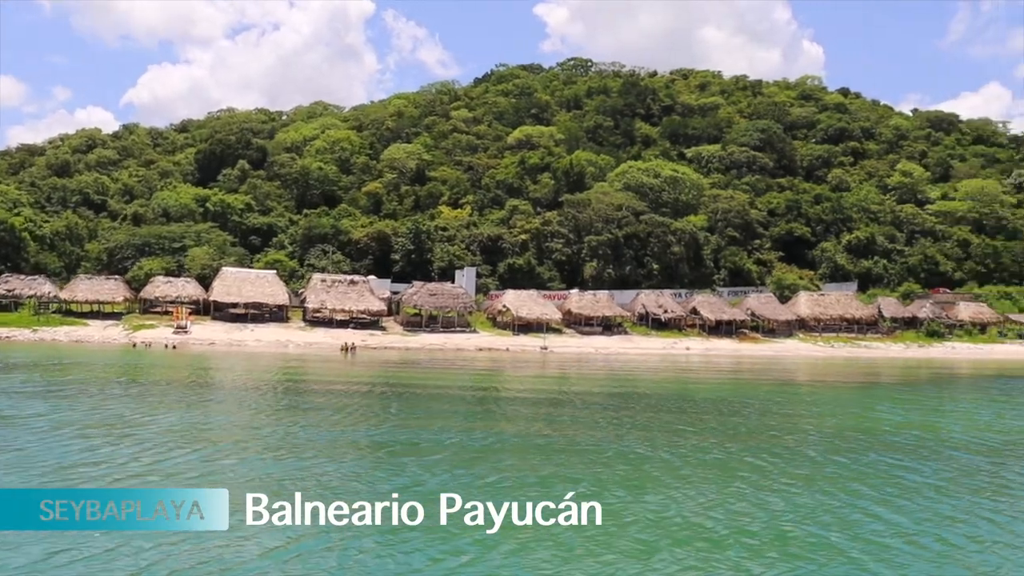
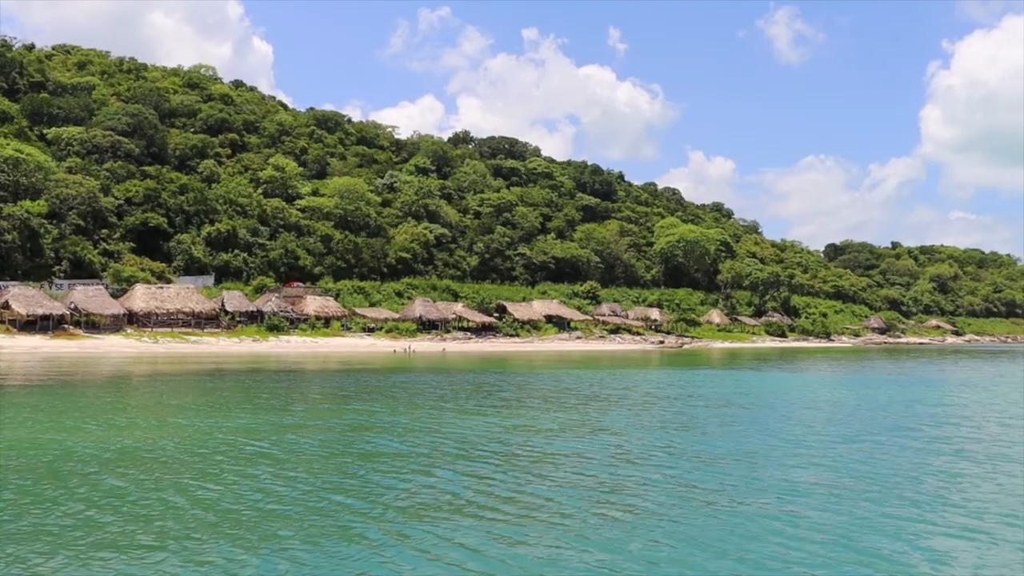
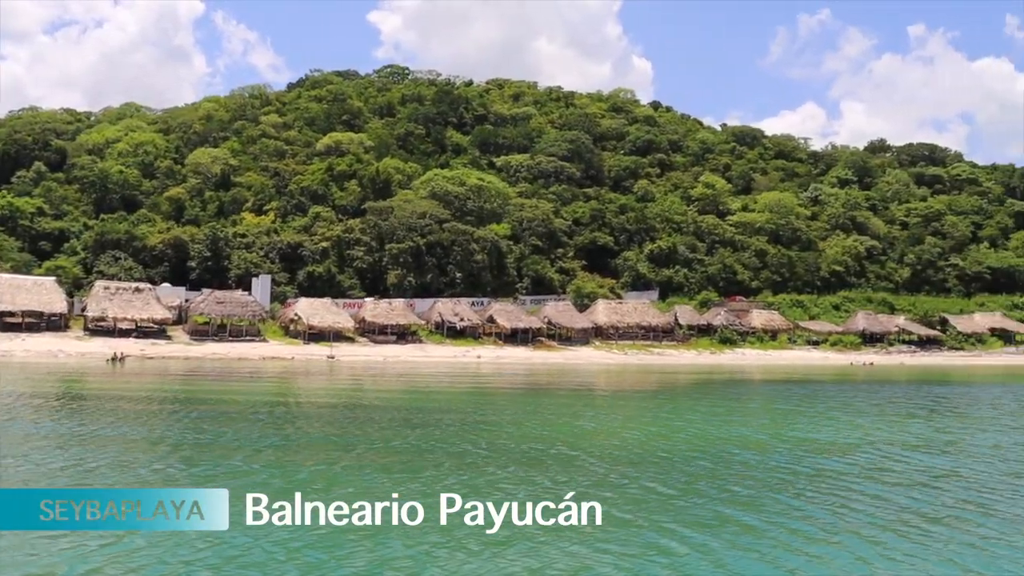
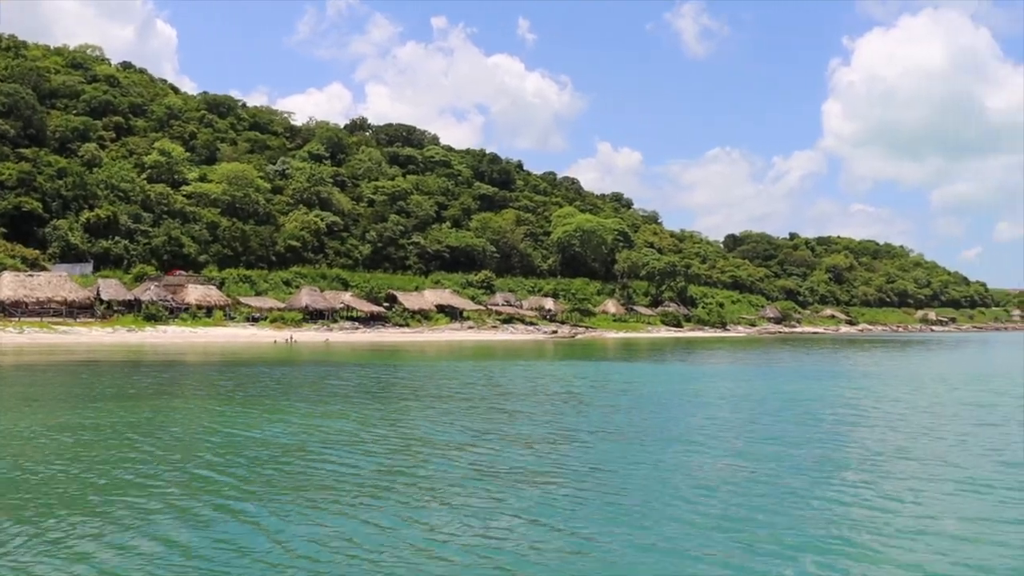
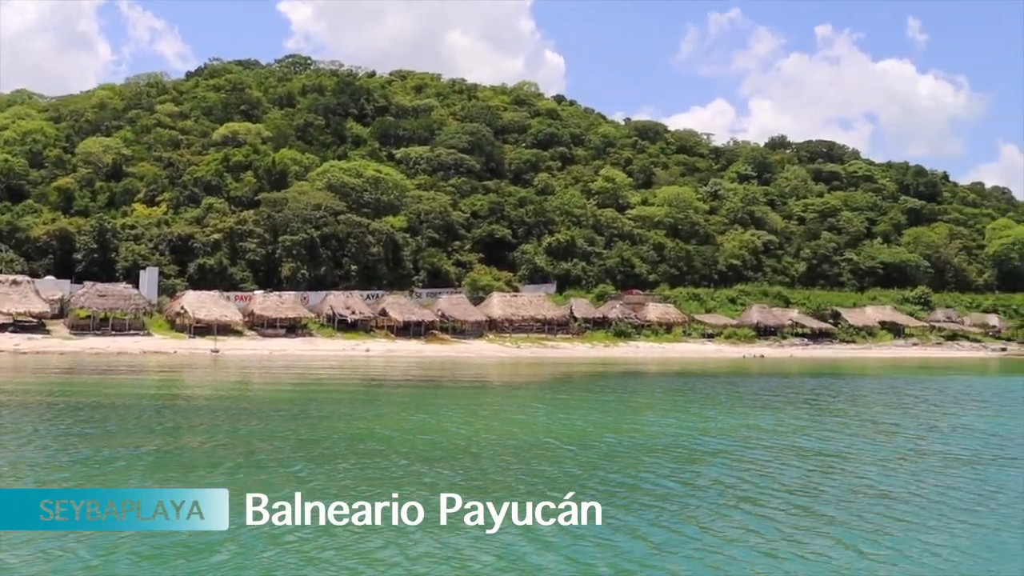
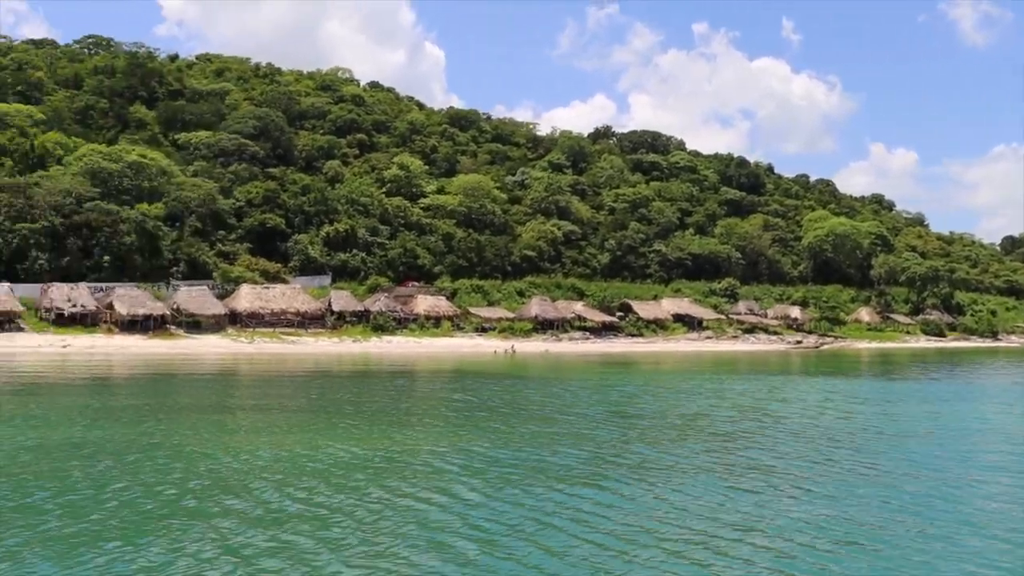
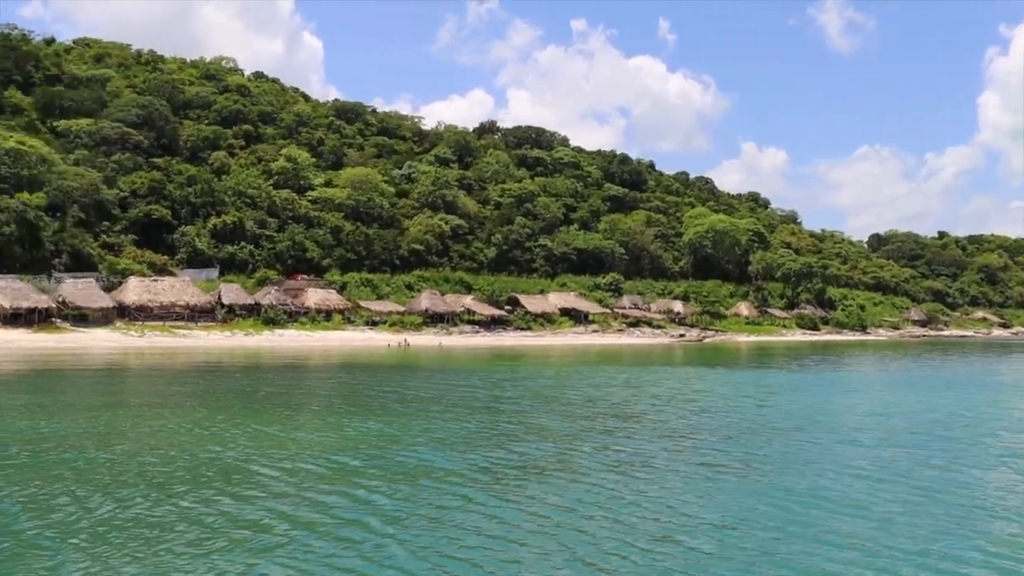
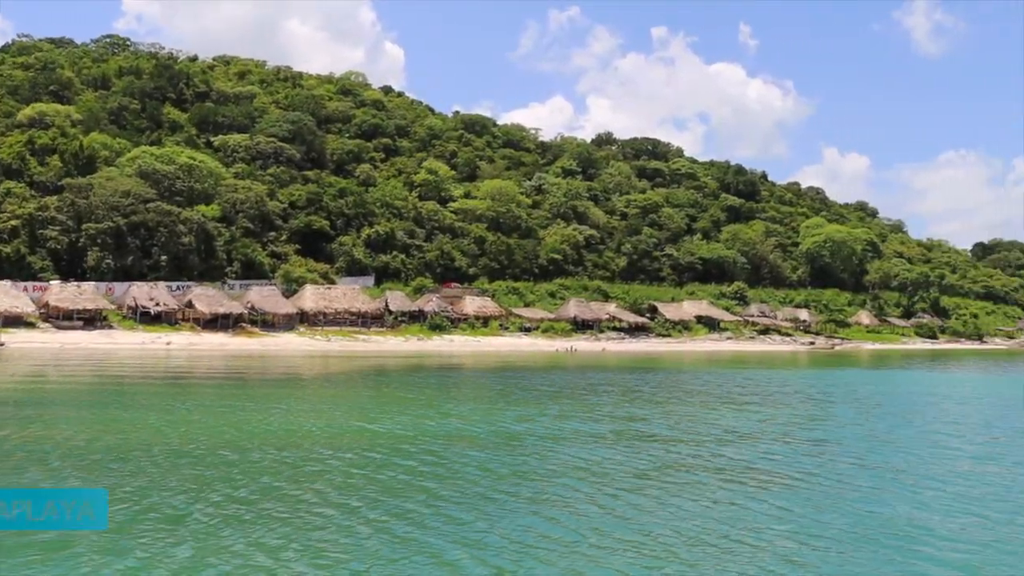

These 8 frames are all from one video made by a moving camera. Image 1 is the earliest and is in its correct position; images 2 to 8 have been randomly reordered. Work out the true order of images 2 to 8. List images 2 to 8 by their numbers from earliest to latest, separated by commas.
3, 5, 8, 2, 4, 7, 6
